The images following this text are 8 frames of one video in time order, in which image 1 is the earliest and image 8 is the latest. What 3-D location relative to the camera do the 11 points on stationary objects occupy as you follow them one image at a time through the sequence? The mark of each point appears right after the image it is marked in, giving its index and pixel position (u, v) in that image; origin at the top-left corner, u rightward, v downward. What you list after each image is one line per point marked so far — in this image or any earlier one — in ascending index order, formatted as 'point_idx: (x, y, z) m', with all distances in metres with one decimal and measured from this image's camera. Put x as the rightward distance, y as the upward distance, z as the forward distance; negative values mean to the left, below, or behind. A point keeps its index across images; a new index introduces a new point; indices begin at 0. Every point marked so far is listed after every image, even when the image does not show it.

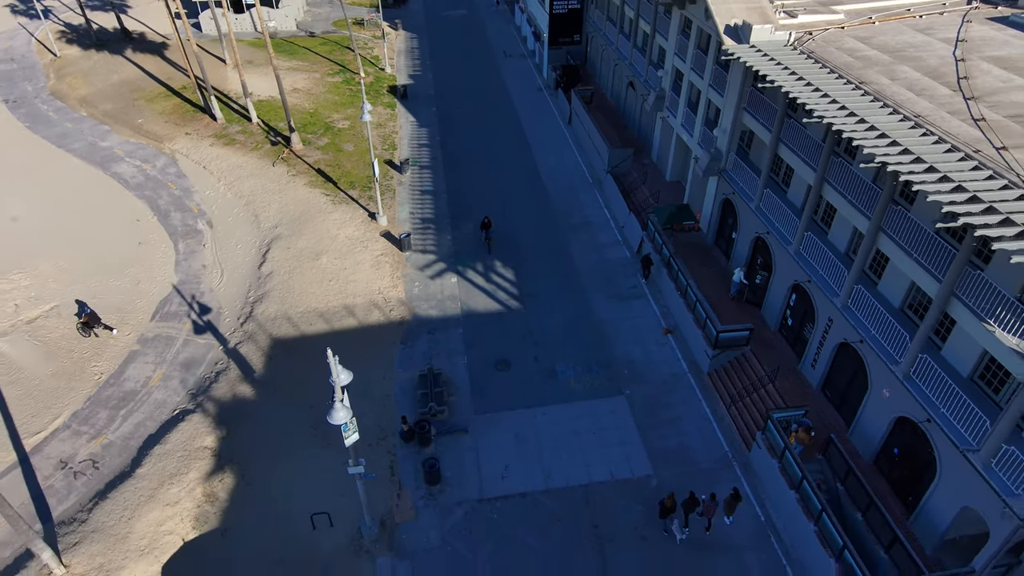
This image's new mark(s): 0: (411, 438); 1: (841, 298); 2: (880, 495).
0: (-3.1, -4.9, +19.7) m
1: (+9.7, -0.3, +18.7) m
2: (+9.9, -5.7, +16.9) m
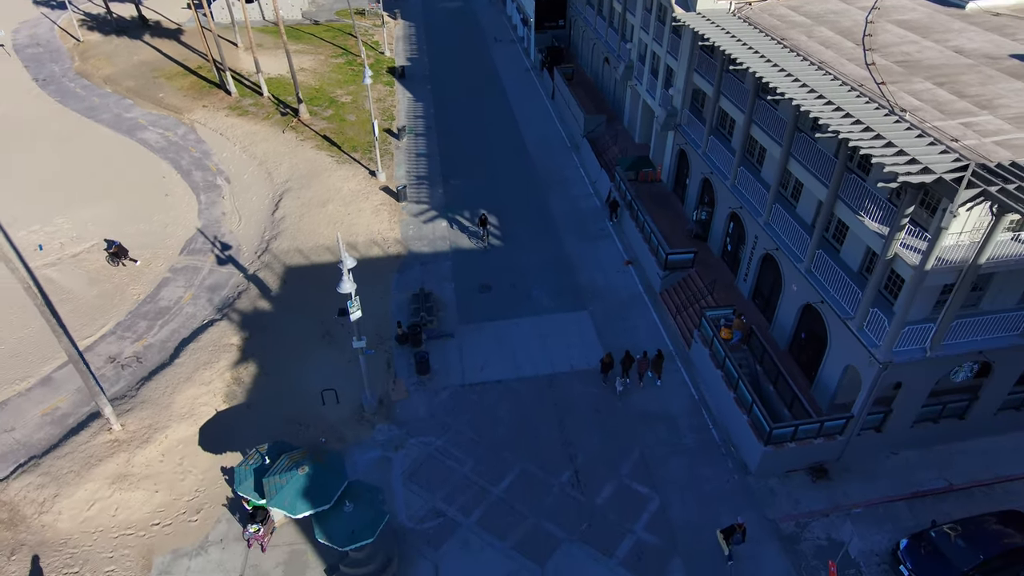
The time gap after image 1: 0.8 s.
0: (-3.9, -2.1, +23.4) m
1: (+8.9, +2.5, +22.4) m
2: (+9.1, -2.8, +20.6) m
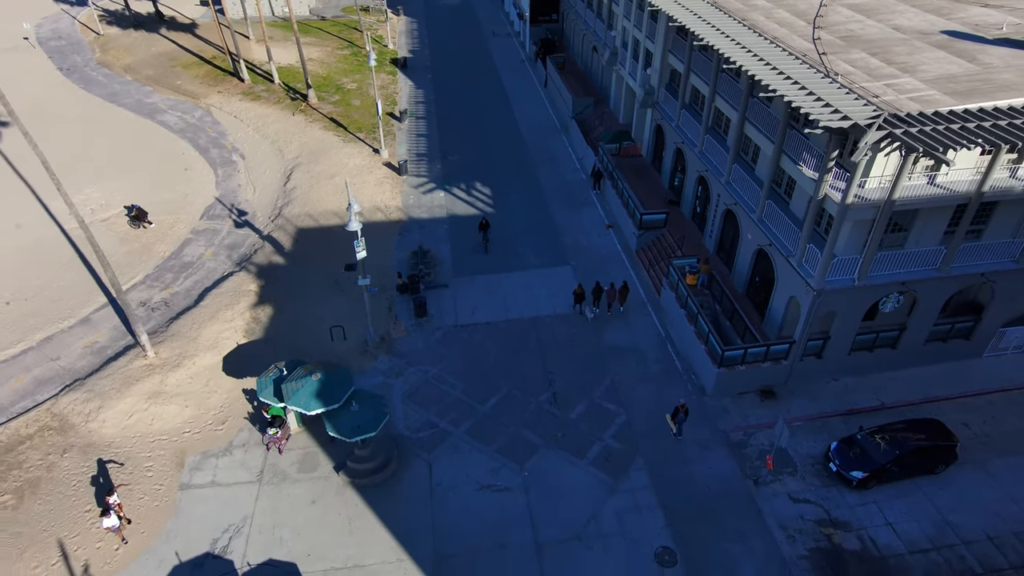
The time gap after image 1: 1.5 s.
0: (-4.4, -0.1, +26.1) m
1: (+8.4, +4.4, +25.1) m
2: (+8.6, -0.9, +23.3) m
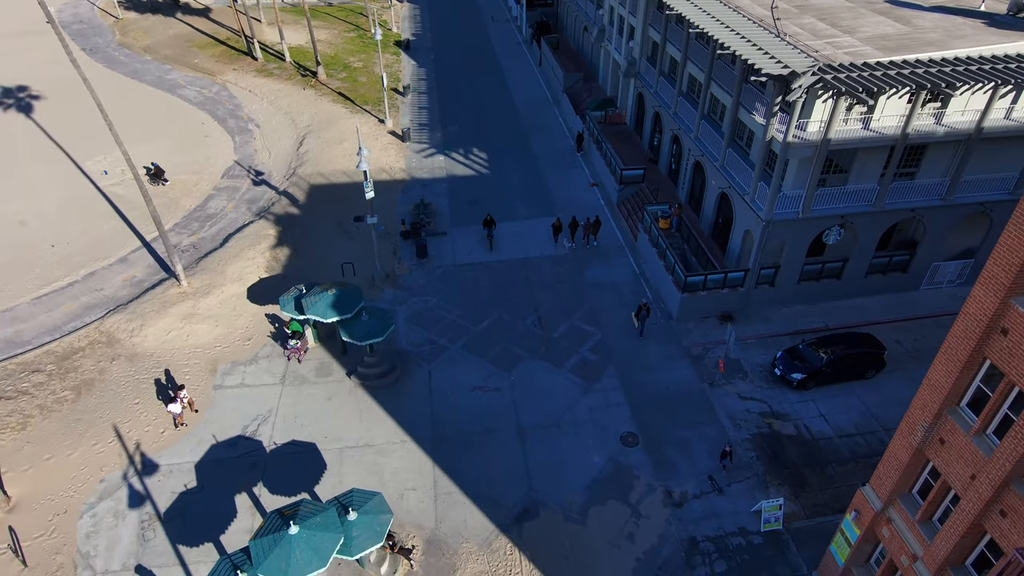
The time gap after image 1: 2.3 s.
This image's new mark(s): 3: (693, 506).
0: (-4.8, +2.4, +29.1) m
1: (+8.1, +6.9, +28.1) m
2: (+8.2, +1.6, +26.3) m
3: (+5.2, -6.2, +18.2) m
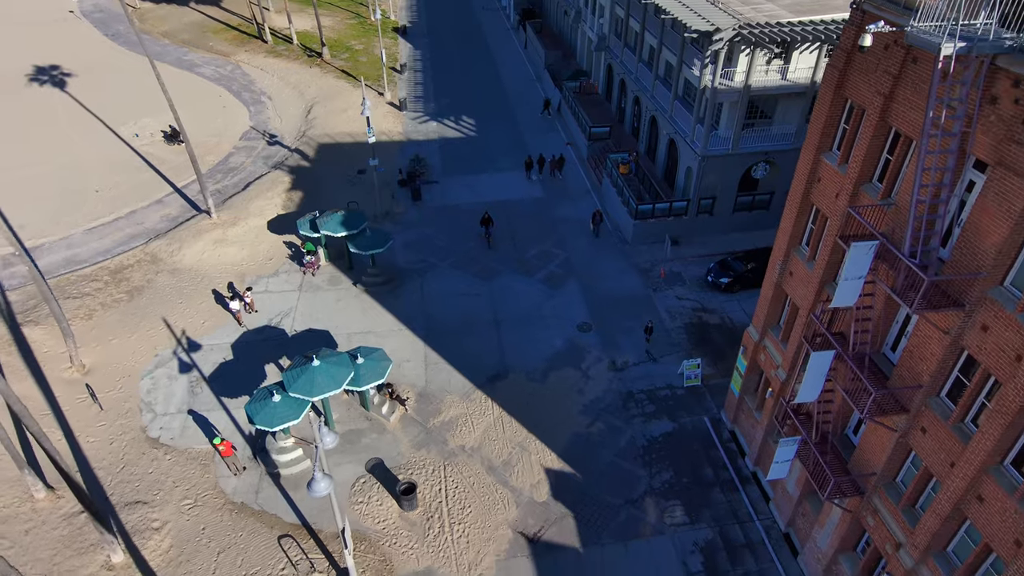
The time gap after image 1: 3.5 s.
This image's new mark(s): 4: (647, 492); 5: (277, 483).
0: (-5.7, +5.6, +33.7) m
1: (+7.1, +10.2, +32.7) m
2: (+7.3, +4.8, +30.9) m
3: (+4.3, -2.9, +22.7) m
4: (+4.1, -6.0, +18.8) m
5: (-7.1, -5.9, +19.1) m
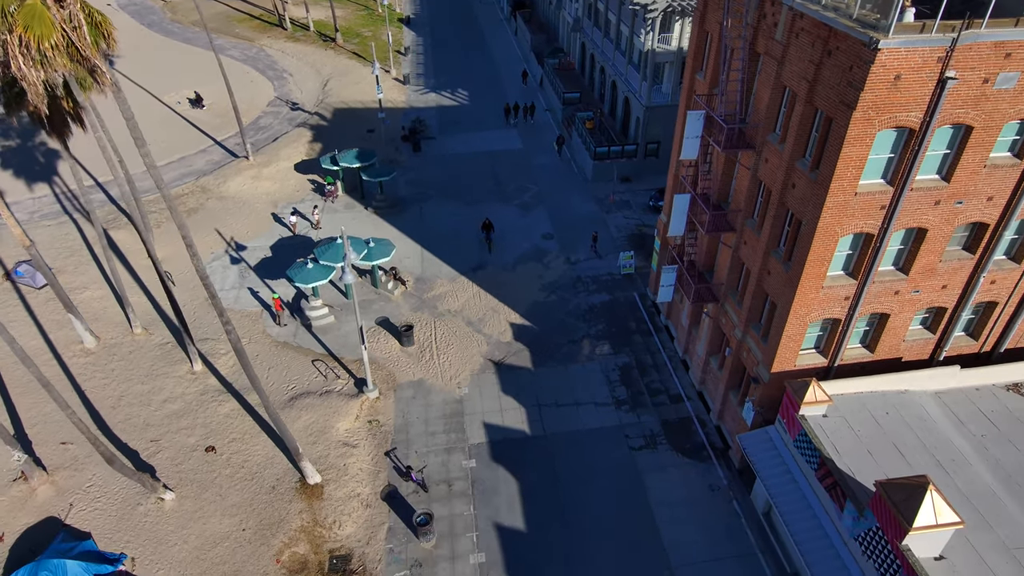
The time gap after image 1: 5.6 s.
0: (-6.7, +9.7, +40.4) m
1: (+6.2, +14.1, +39.3) m
2: (+6.3, +8.8, +37.4) m
3: (+3.2, +1.2, +29.2) m
4: (+2.9, -1.9, +25.3) m
5: (-8.2, -1.7, +25.6) m
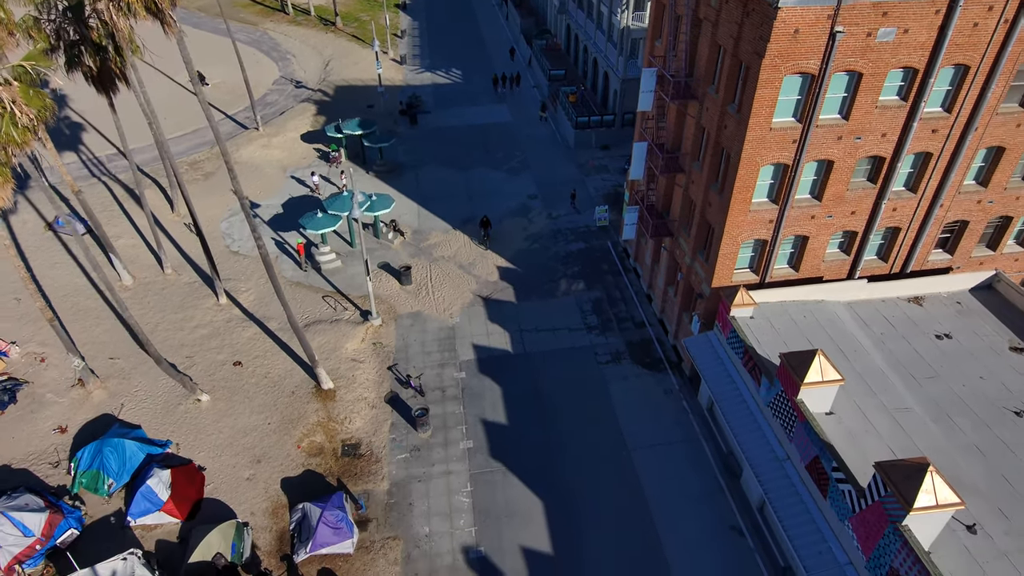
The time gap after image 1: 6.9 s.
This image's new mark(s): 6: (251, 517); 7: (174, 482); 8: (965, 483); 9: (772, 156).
0: (-7.4, +12.3, +43.6) m
1: (+5.5, +16.7, +42.6) m
2: (+5.6, +11.4, +40.7) m
3: (+2.6, +3.7, +32.6) m
4: (+2.3, +0.6, +28.7) m
5: (-8.9, +0.7, +29.0) m
6: (-7.9, -6.9, +19.1) m
7: (-9.9, -5.7, +18.5) m
8: (+11.0, -4.7, +15.3) m
9: (+7.7, +3.9, +18.6) m
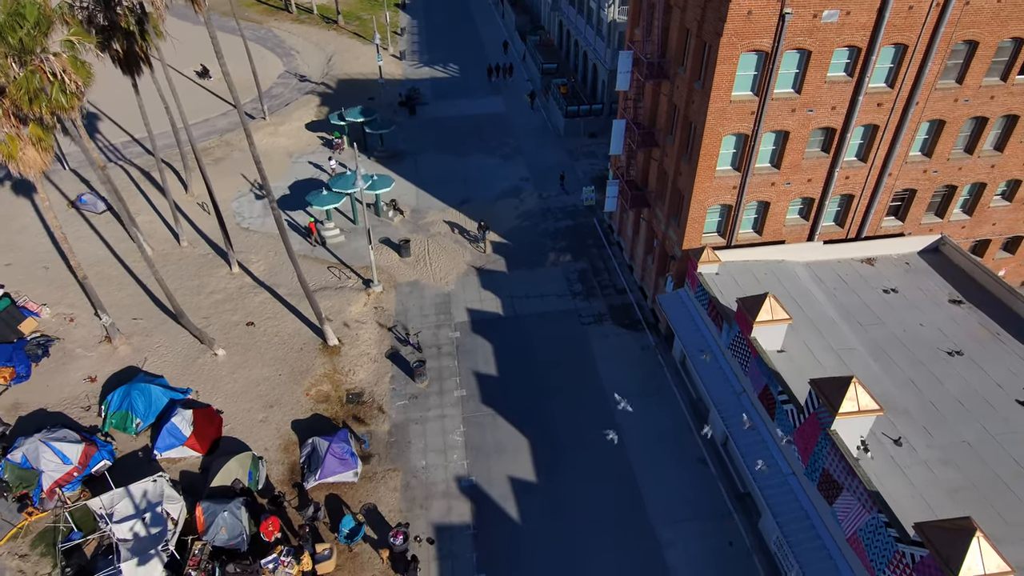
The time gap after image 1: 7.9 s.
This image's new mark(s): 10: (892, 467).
0: (-7.8, +13.5, +45.8) m
1: (+5.0, +18.0, +44.8) m
2: (+5.2, +12.7, +42.9) m
3: (+2.2, +5.0, +34.7) m
4: (+1.9, +1.9, +30.8) m
5: (-9.3, +2.1, +31.1) m
6: (-8.3, -5.5, +21.1) m
7: (-10.3, -4.3, +20.6) m
8: (+10.6, -3.3, +17.4) m
9: (+7.3, +5.3, +20.8) m
10: (+9.4, -4.5, +15.7) m
